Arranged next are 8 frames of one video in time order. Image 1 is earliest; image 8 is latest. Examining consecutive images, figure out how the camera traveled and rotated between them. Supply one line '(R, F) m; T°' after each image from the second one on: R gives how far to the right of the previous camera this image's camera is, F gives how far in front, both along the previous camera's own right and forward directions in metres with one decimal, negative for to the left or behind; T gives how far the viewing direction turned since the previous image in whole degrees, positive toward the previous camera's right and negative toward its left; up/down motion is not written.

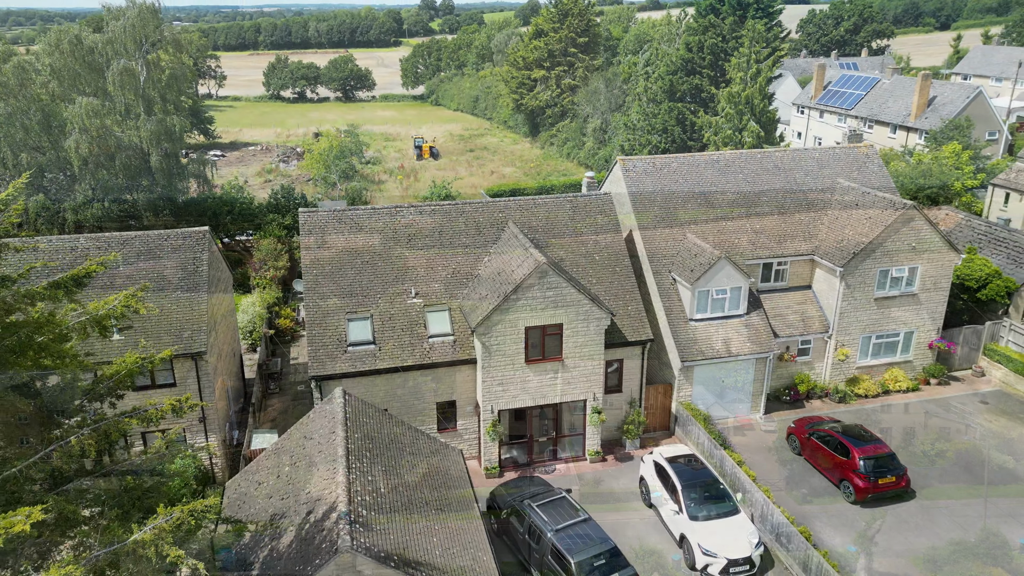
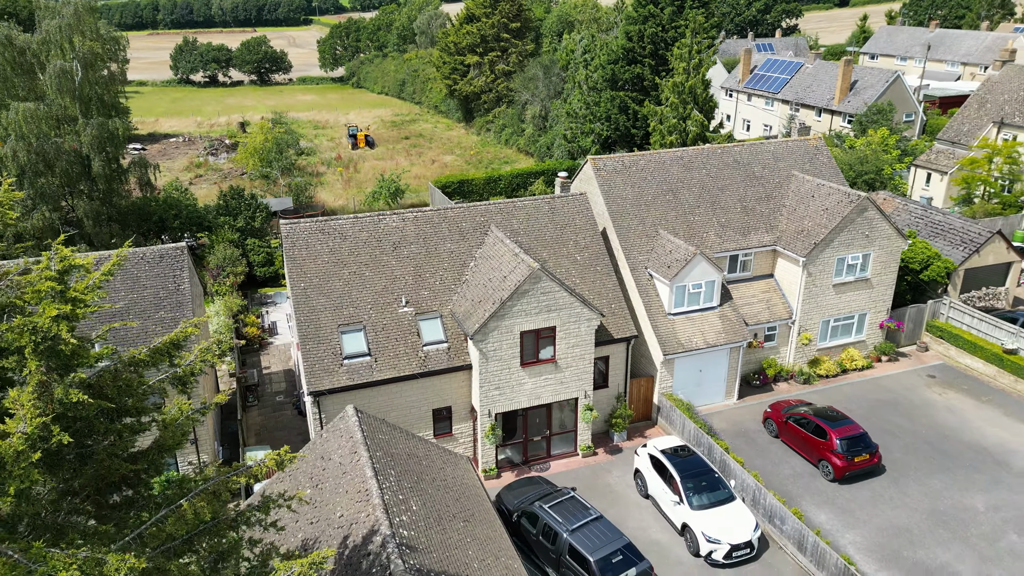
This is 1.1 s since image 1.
(-2.3, -0.3) m; +6°
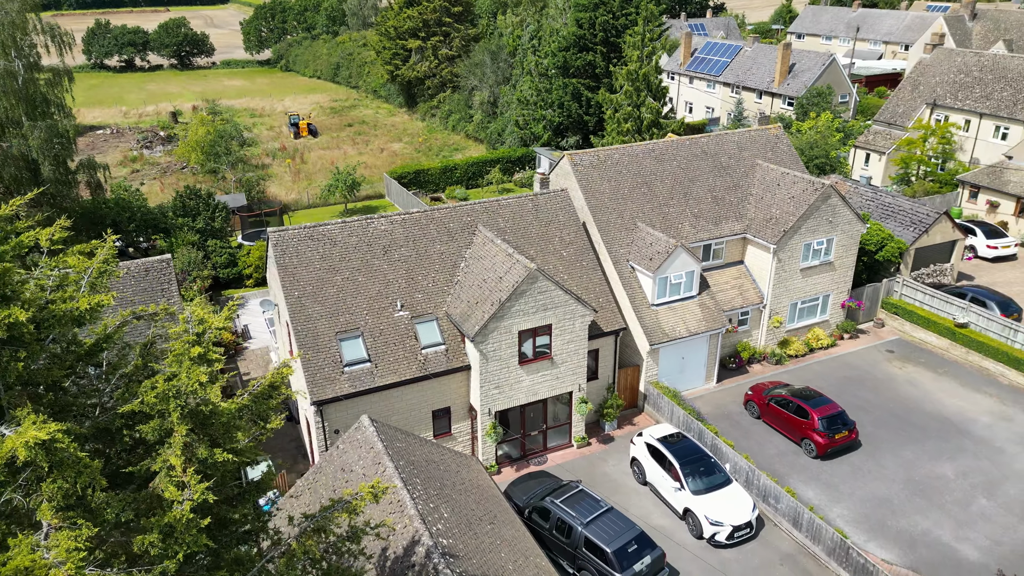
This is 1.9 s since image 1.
(-2.0, -0.3) m; +5°
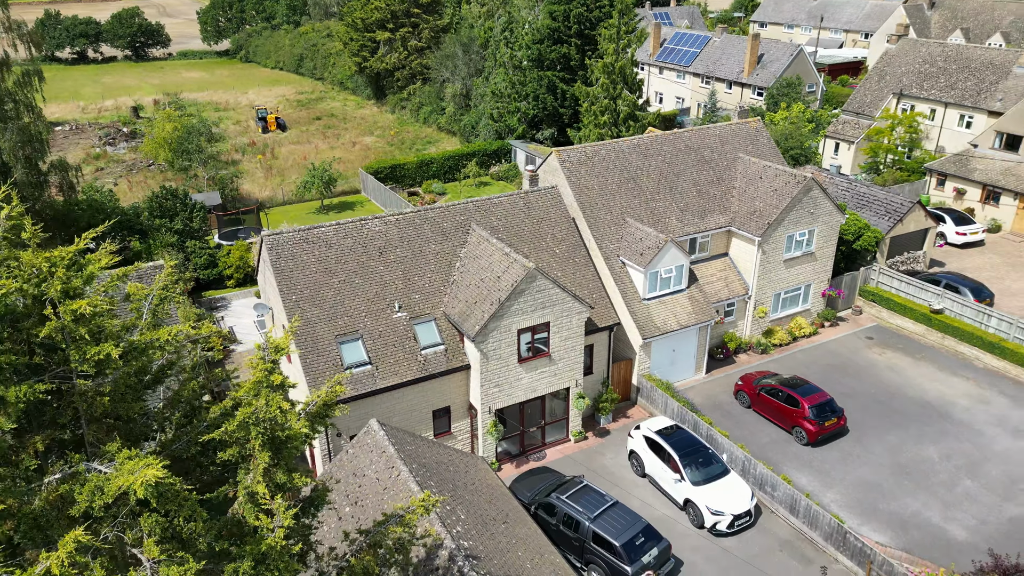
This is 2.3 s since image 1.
(-1.1, -0.2) m; +3°
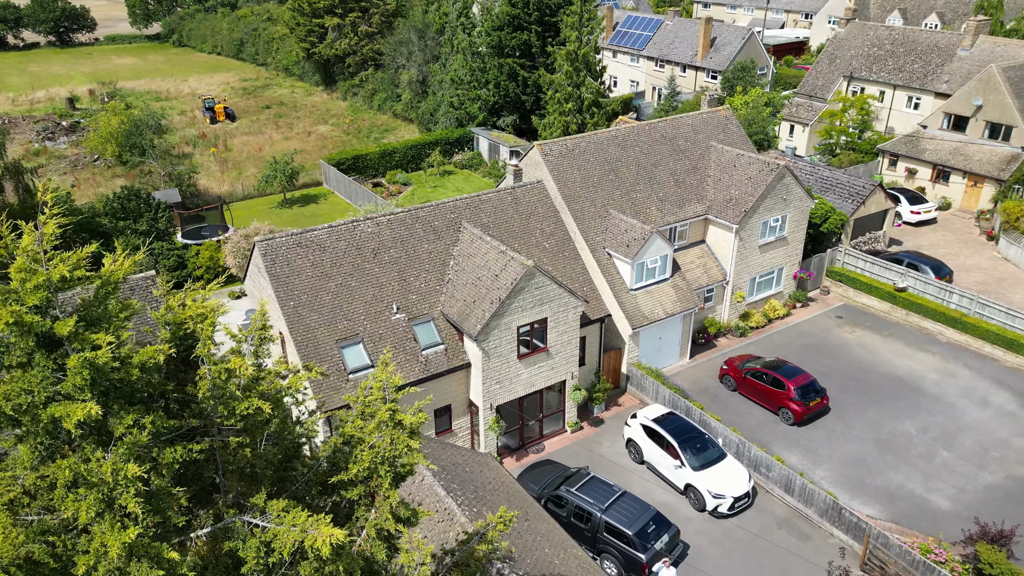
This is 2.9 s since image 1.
(-1.8, -0.2) m; +4°
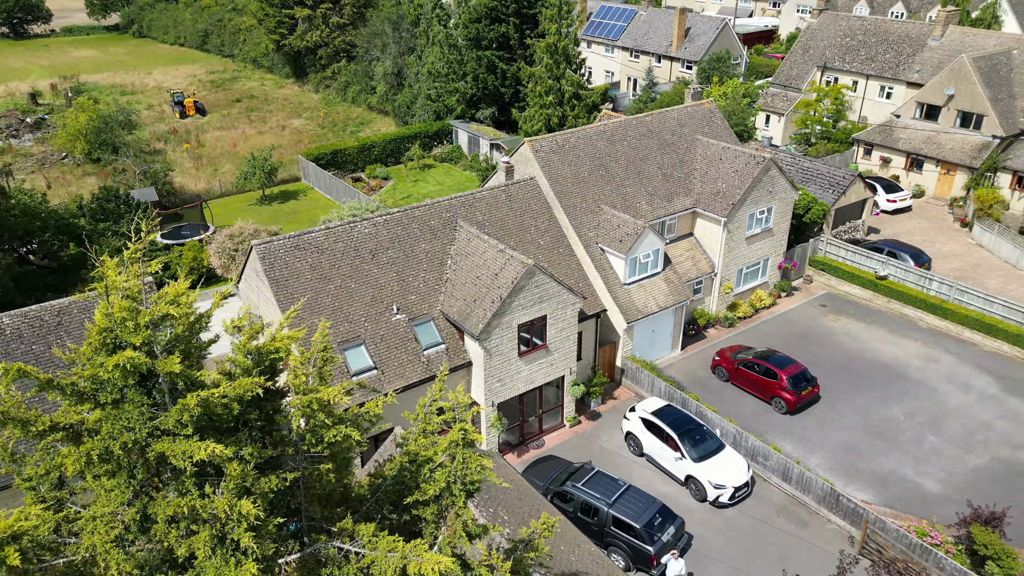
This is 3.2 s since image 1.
(-1.0, -0.1) m; +2°
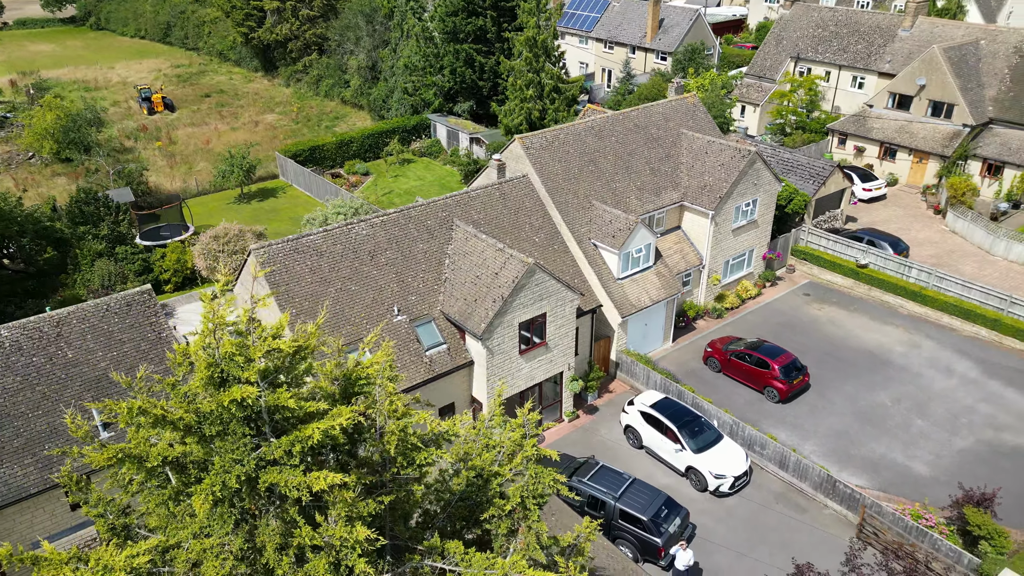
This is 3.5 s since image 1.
(-1.1, -0.2) m; +2°
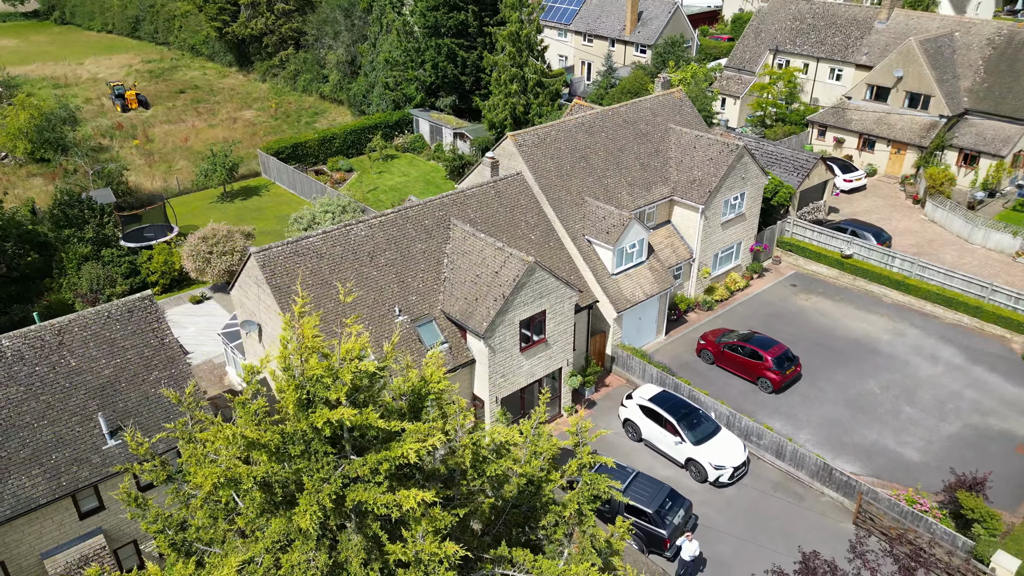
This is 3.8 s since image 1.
(-0.9, -0.2) m; +2°
